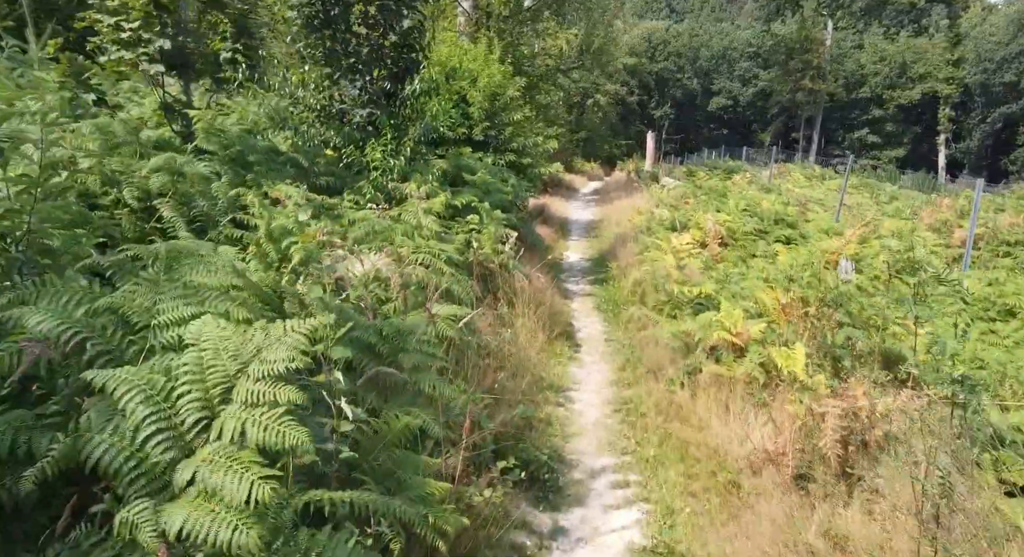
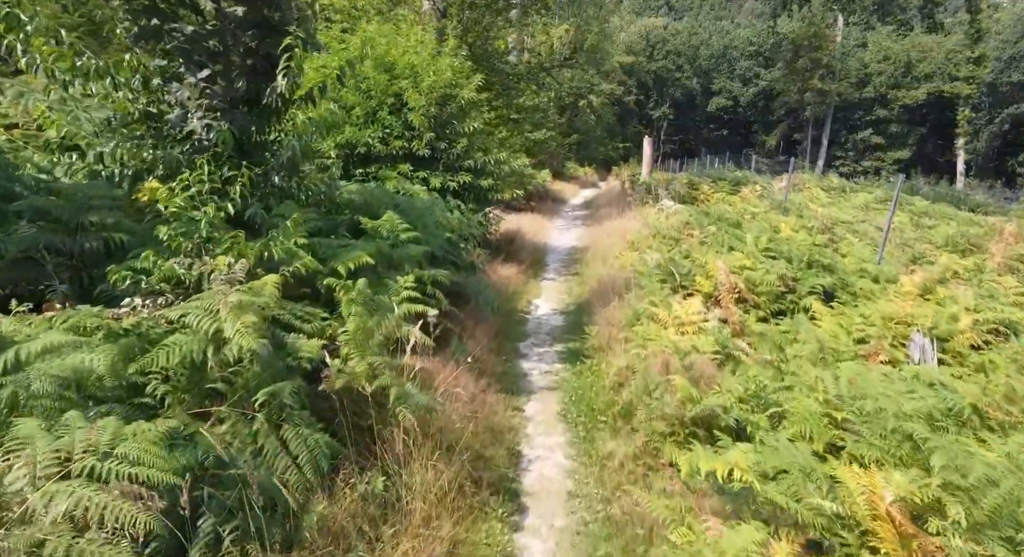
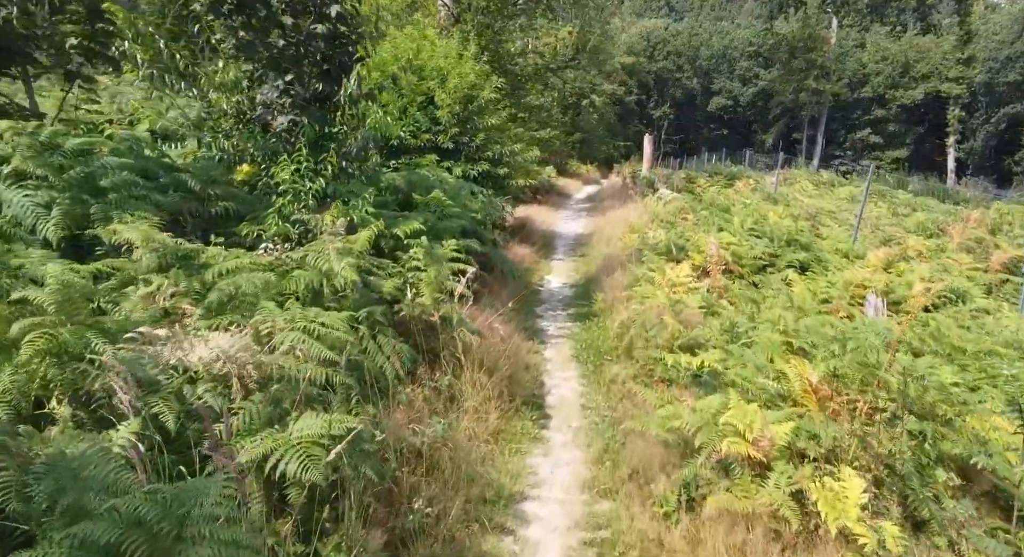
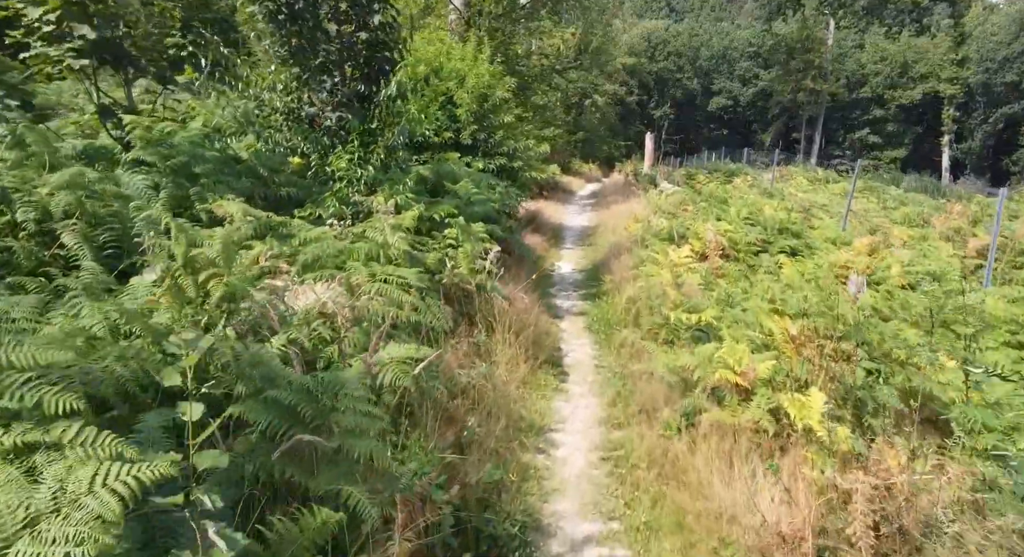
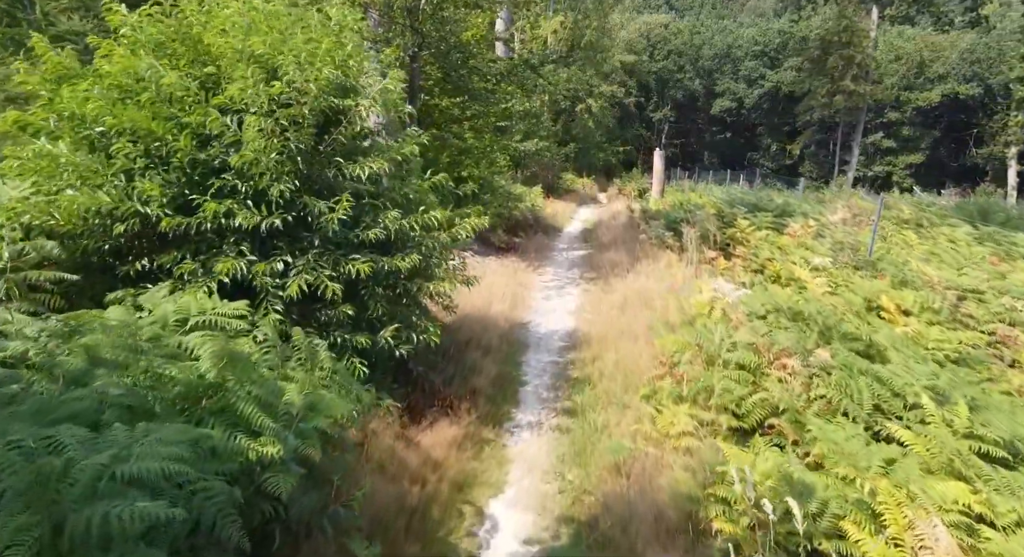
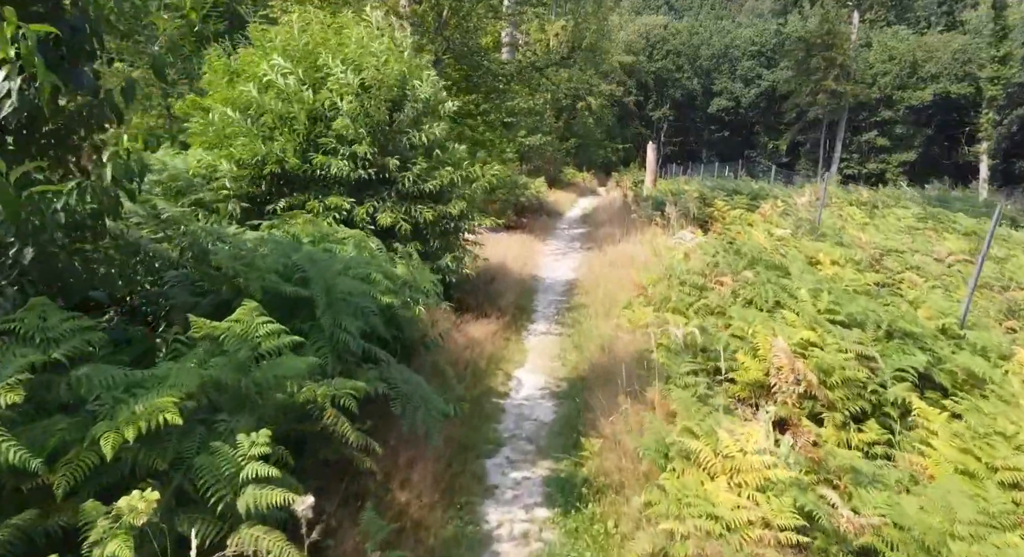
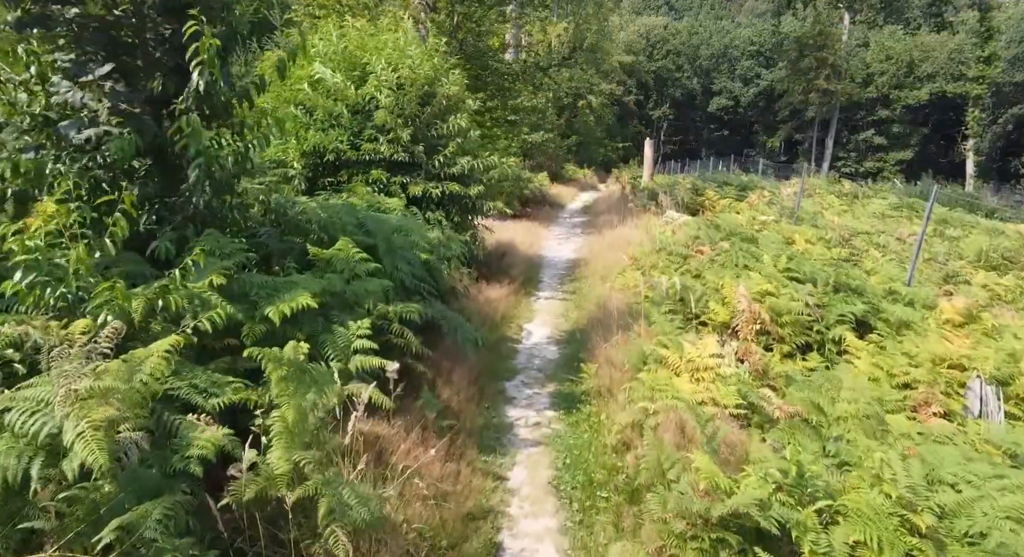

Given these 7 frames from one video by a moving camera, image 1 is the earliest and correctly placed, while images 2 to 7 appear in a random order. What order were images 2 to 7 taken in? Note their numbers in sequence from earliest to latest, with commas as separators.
4, 3, 2, 7, 6, 5
